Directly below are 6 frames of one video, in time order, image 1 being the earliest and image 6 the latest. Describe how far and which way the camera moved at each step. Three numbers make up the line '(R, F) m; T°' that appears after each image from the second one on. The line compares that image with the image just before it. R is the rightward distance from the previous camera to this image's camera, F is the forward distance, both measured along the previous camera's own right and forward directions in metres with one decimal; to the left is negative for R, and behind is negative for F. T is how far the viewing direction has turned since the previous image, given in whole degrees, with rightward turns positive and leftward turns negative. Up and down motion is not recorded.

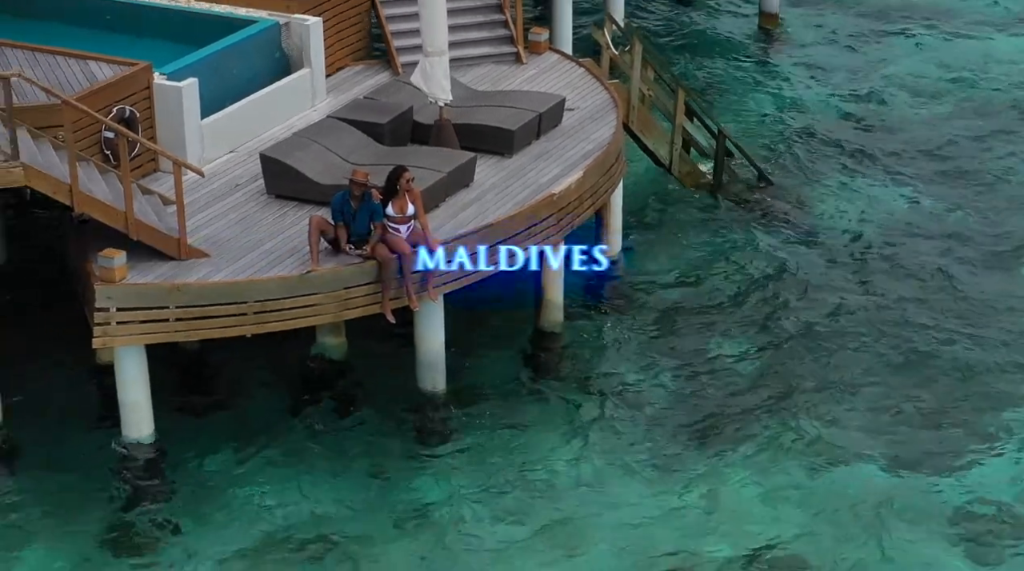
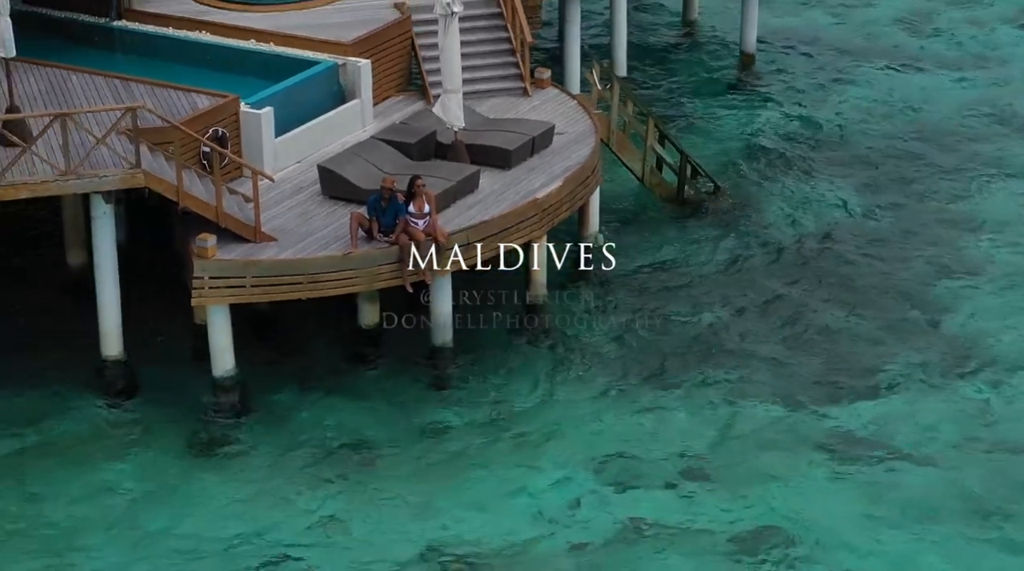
(+1.5, -5.5) m; -3°
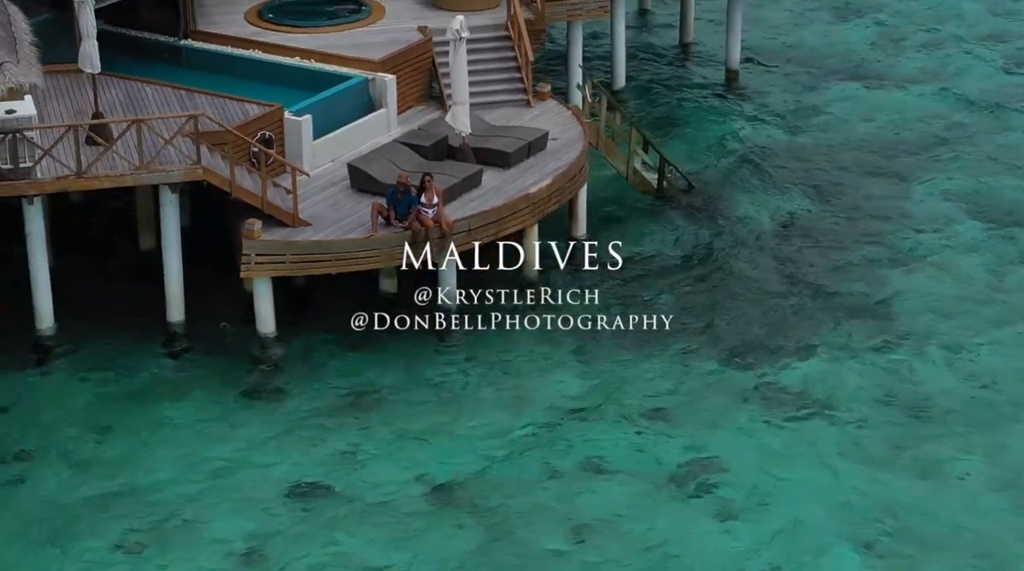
(+1.2, -4.5) m; -2°
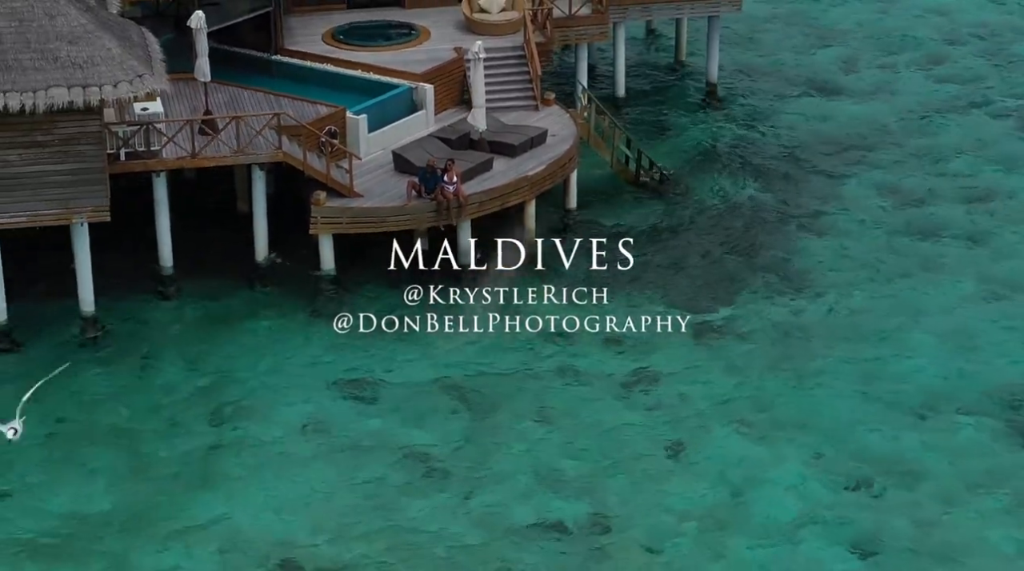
(+2.2, -8.8) m; -4°
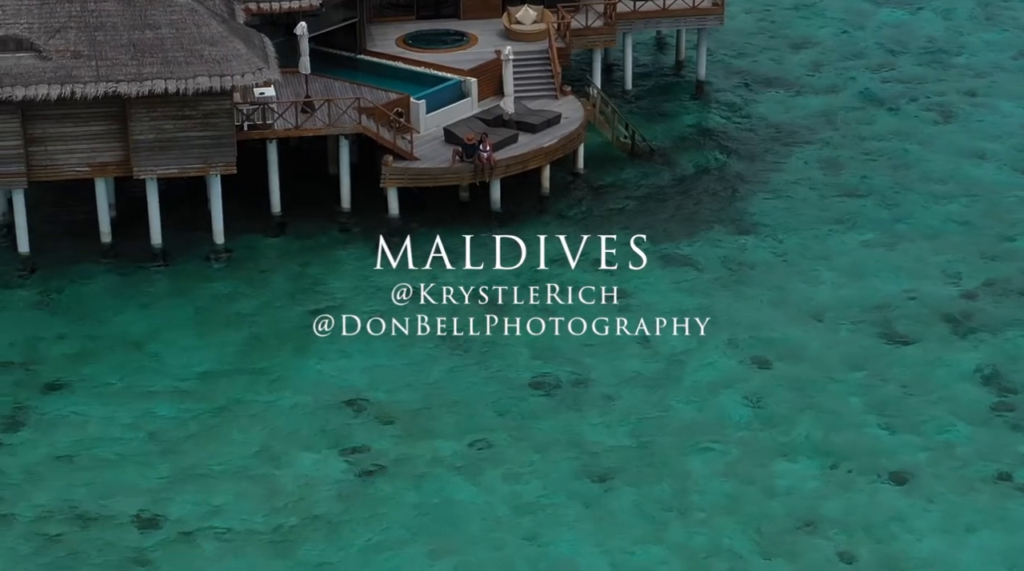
(+2.3, -12.3) m; -3°
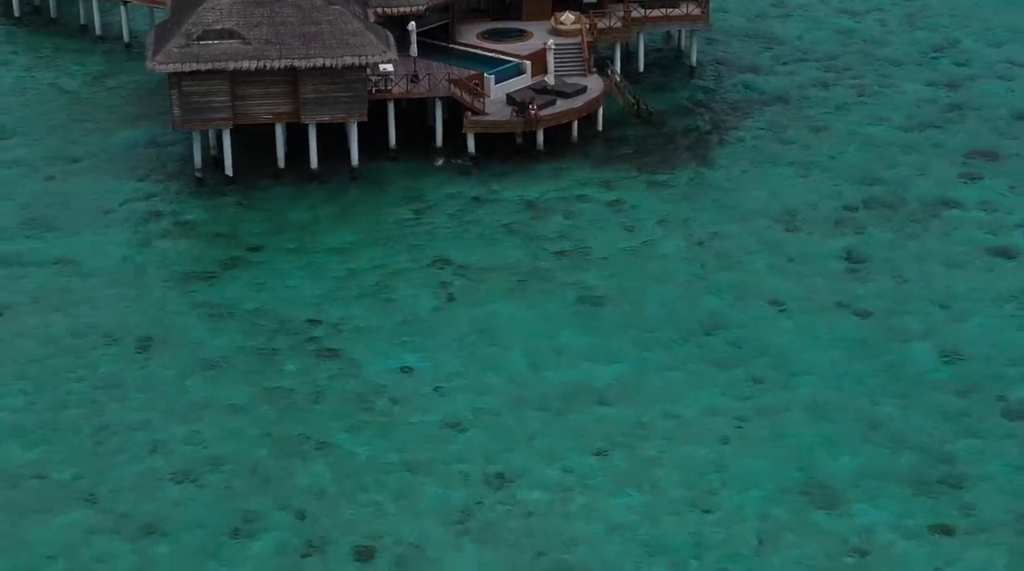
(+3.0, -23.1) m; -4°
